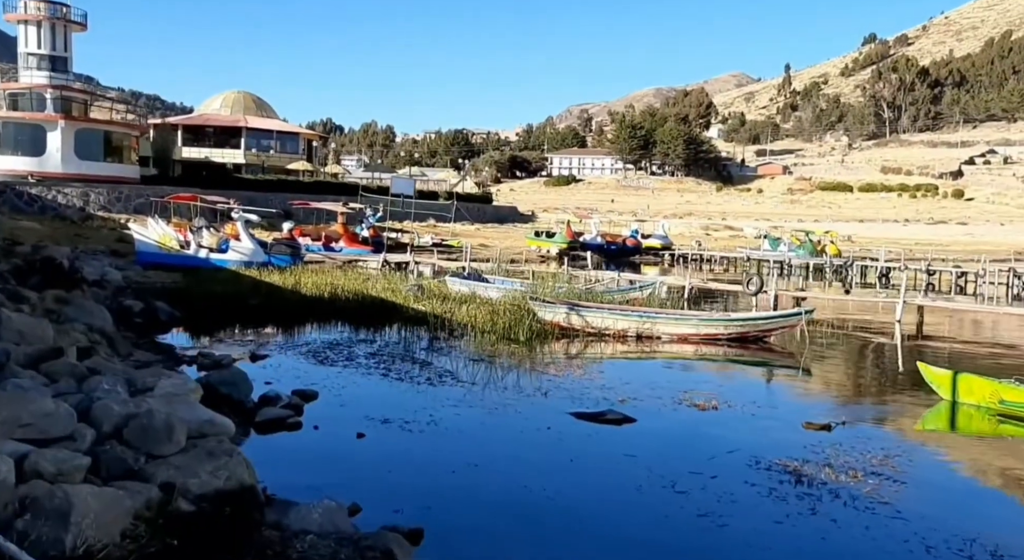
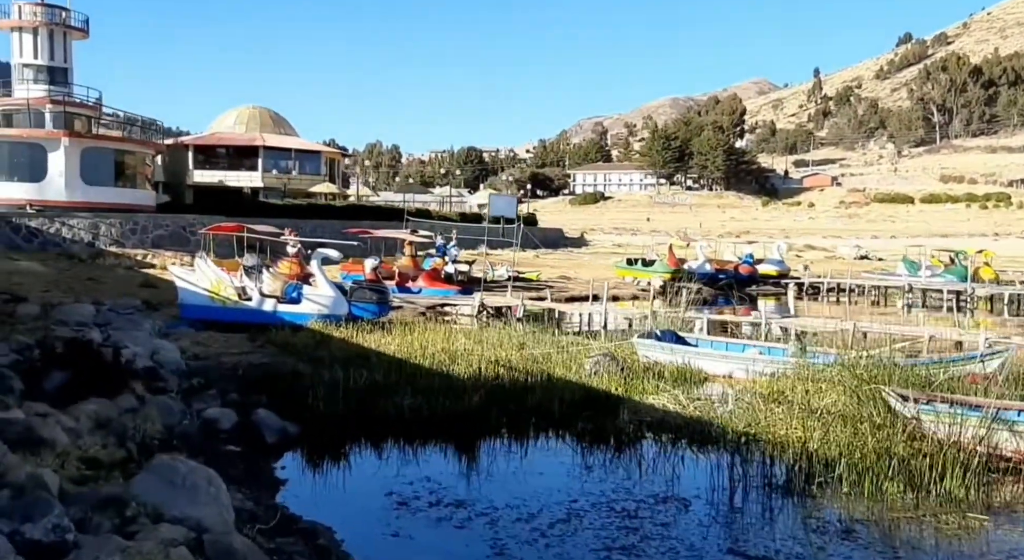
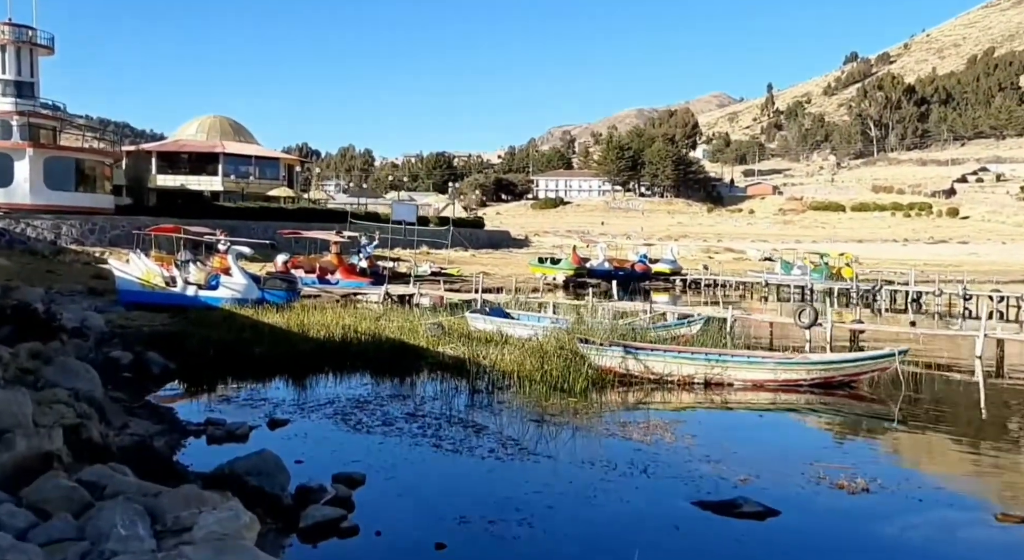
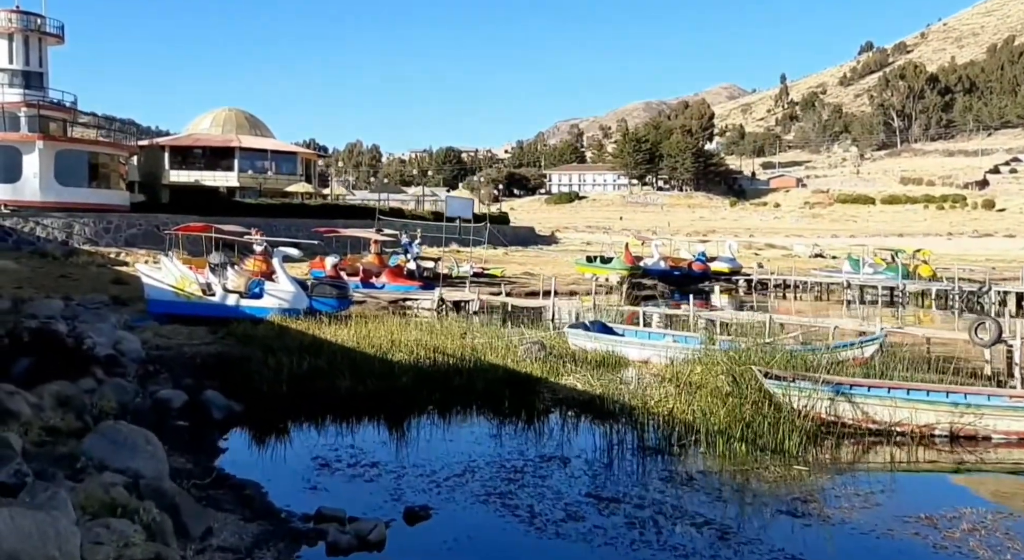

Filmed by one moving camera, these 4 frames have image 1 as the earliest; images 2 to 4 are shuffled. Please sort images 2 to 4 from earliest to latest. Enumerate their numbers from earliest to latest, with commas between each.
3, 4, 2
